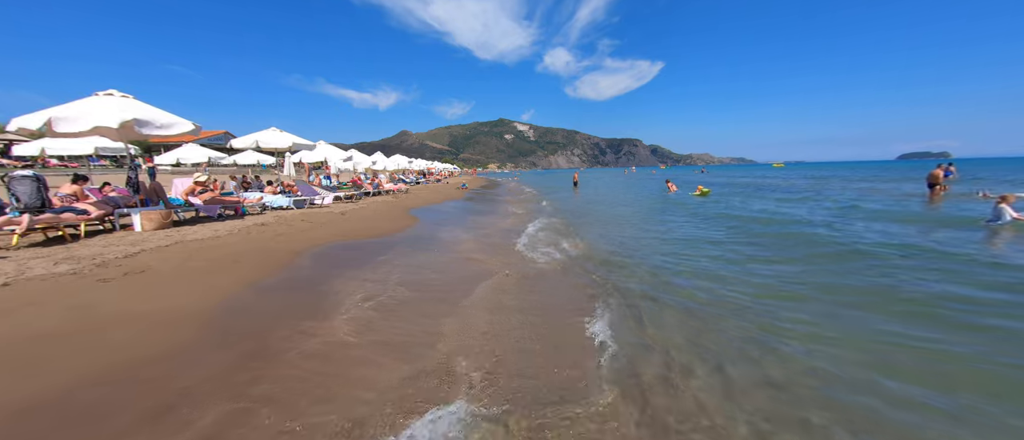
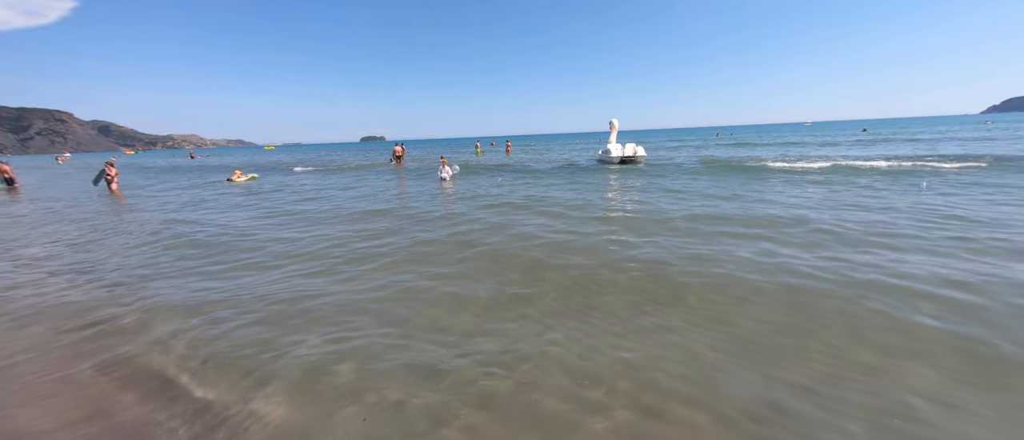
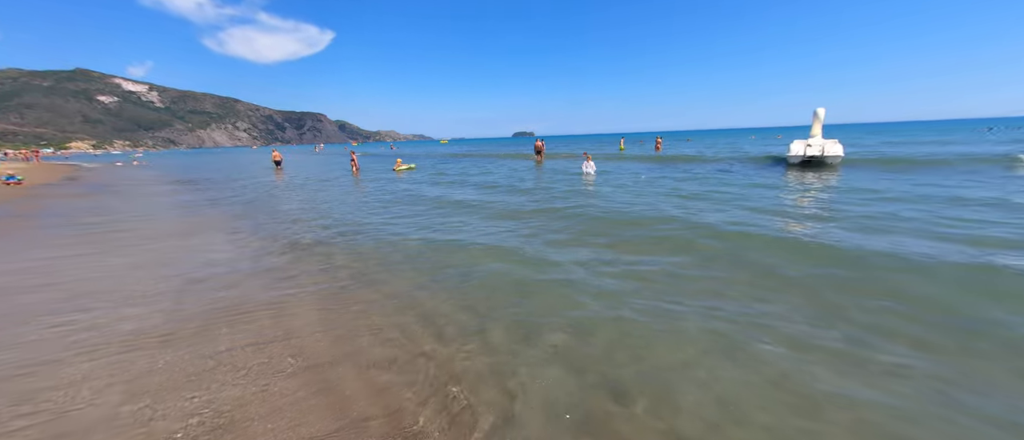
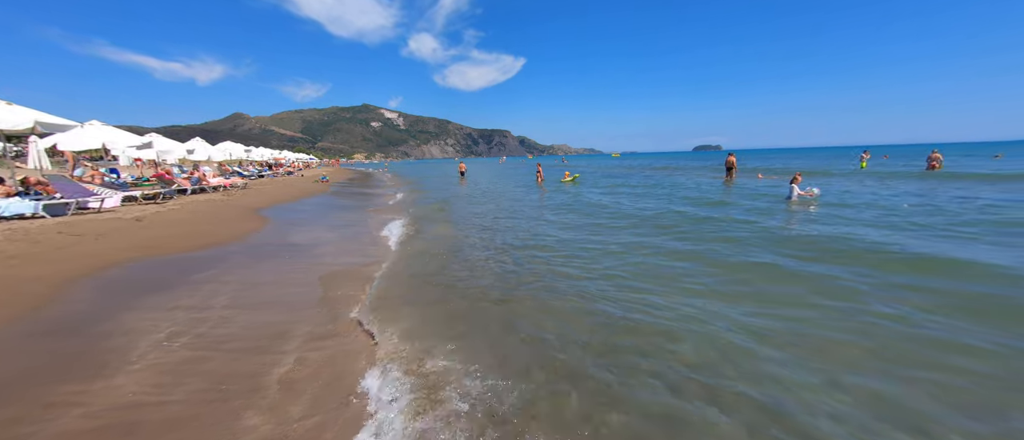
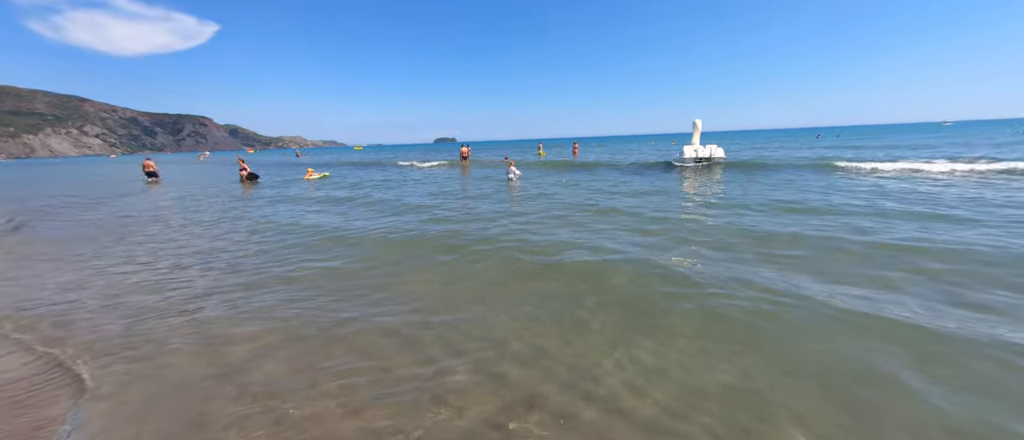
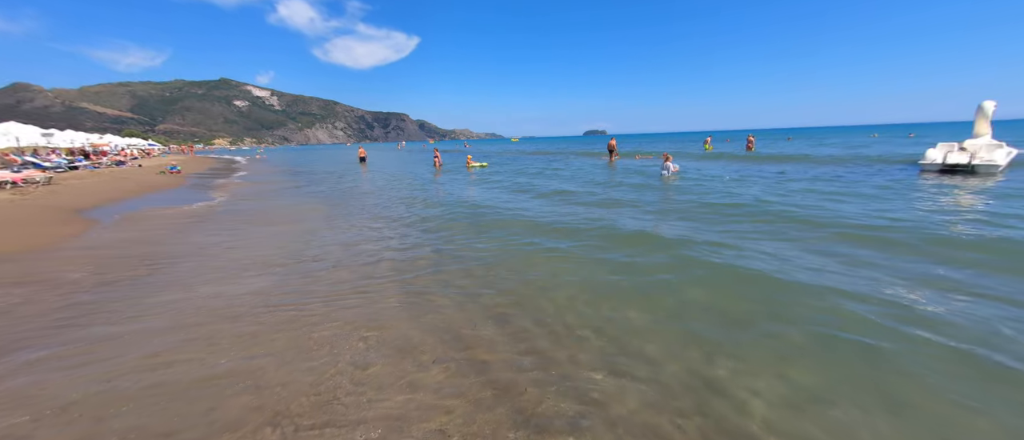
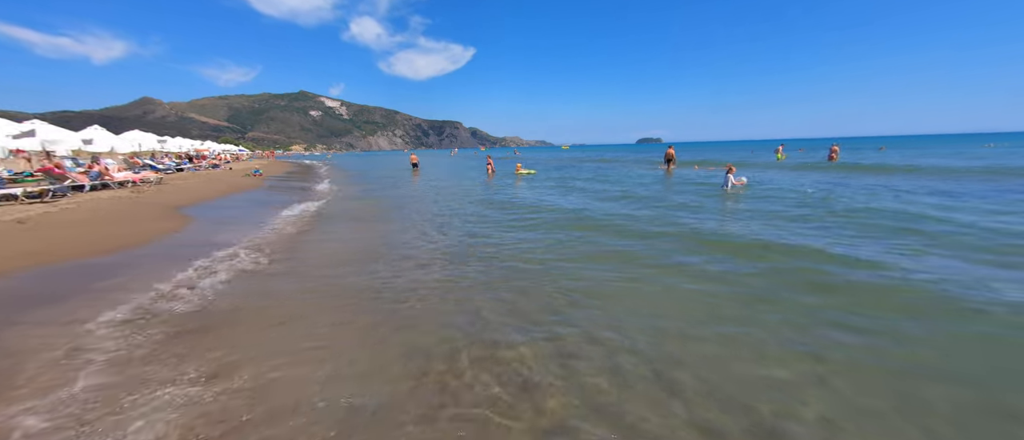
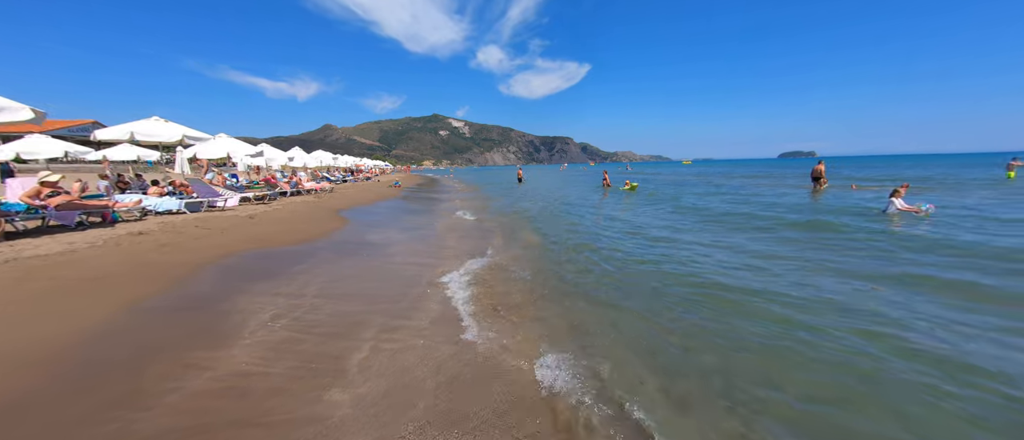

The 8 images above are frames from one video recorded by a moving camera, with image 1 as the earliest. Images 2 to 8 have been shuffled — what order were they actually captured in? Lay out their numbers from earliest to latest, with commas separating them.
8, 4, 7, 6, 3, 5, 2
